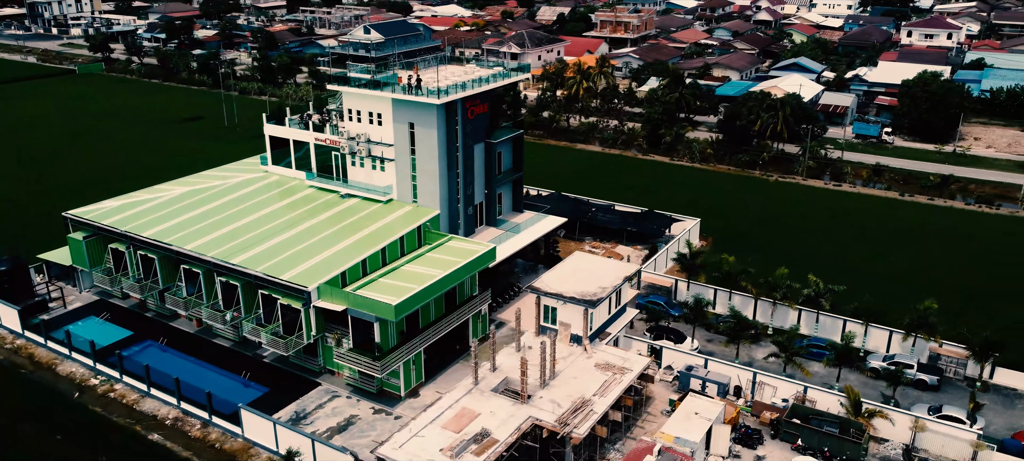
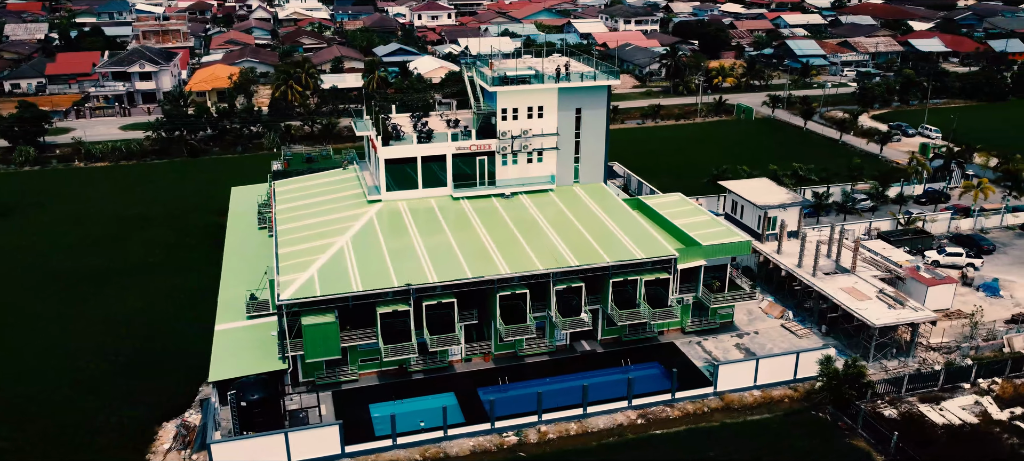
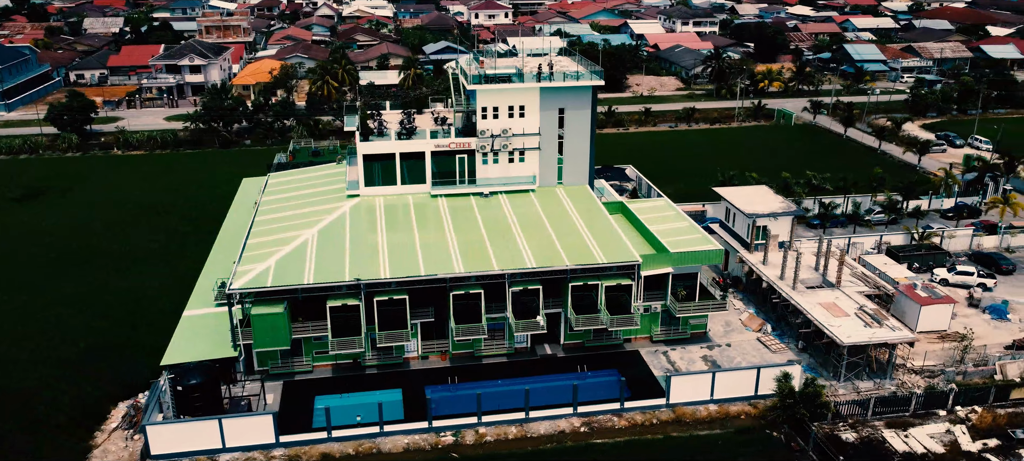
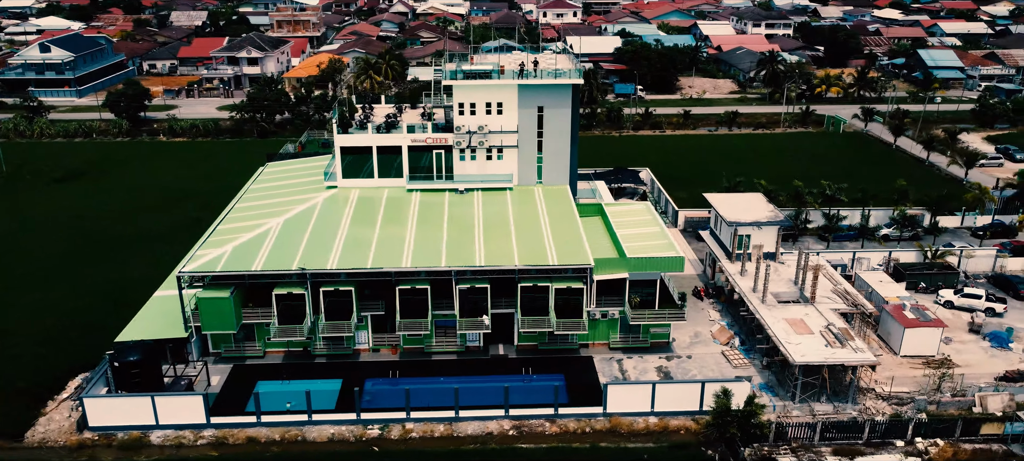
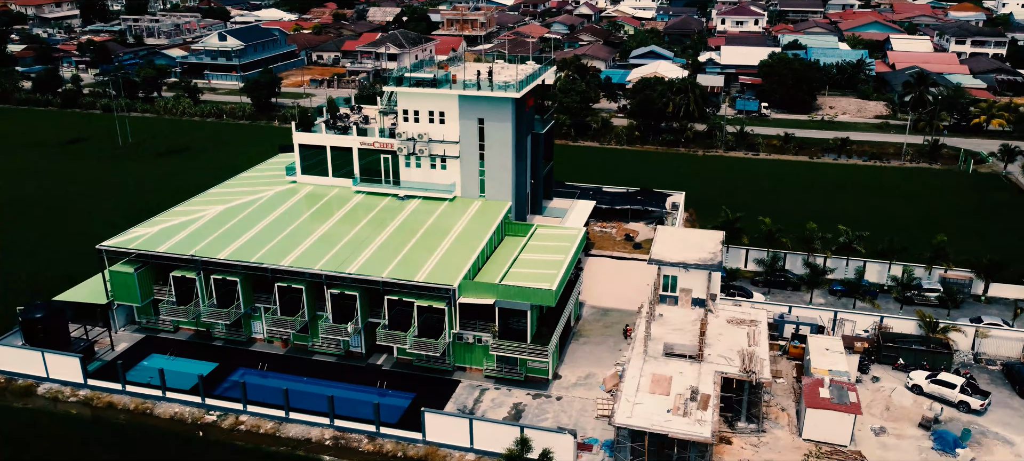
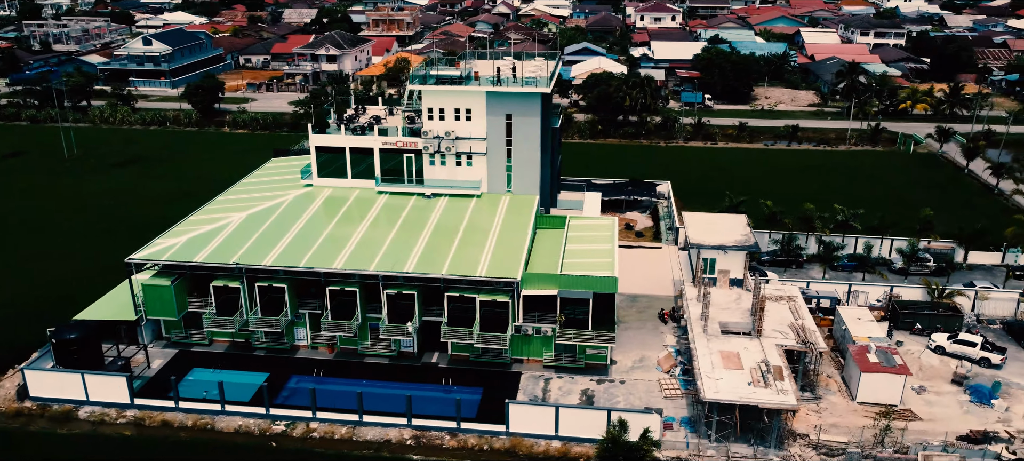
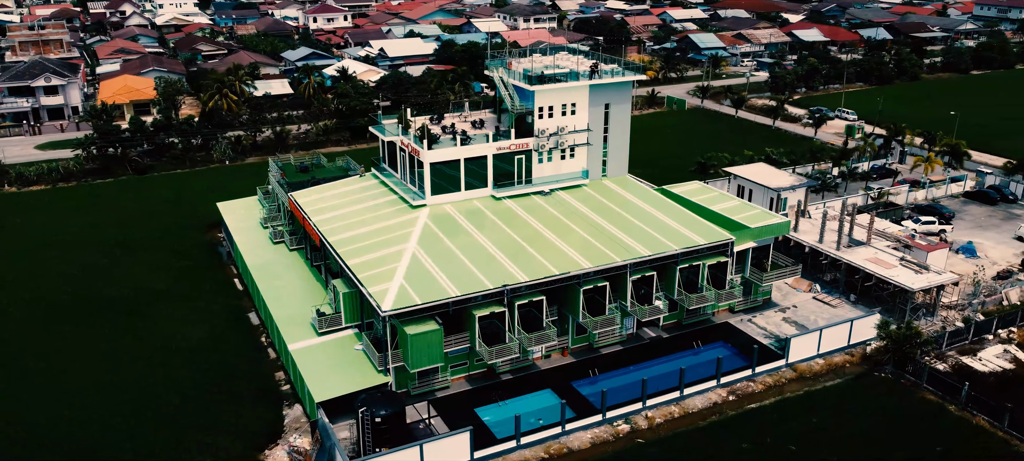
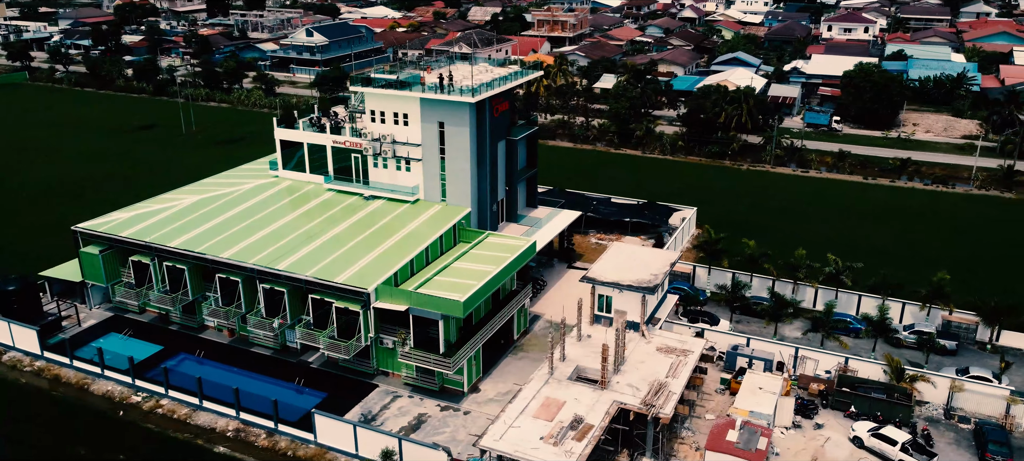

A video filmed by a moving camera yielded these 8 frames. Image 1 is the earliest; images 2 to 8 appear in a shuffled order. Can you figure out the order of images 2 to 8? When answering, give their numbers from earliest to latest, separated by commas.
8, 5, 6, 4, 3, 2, 7
